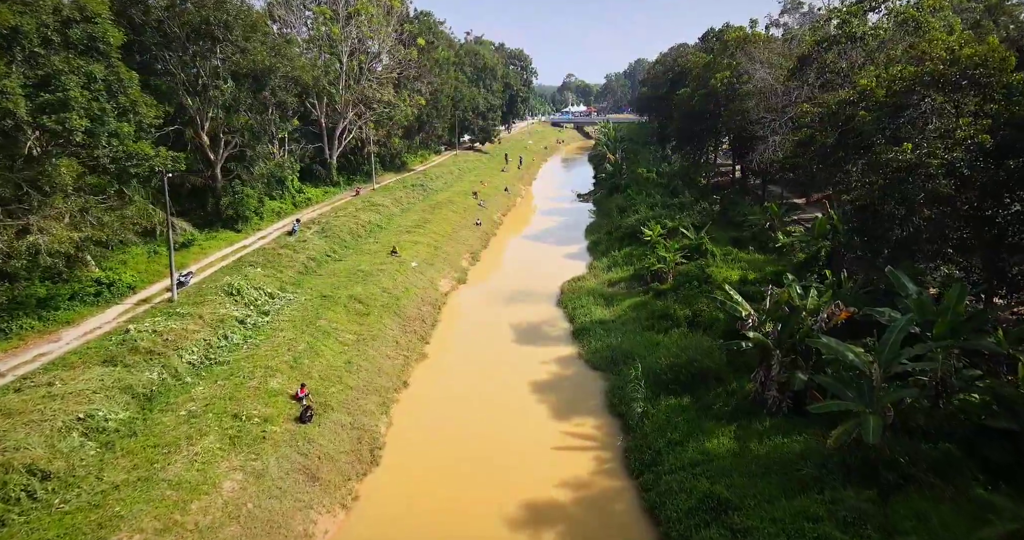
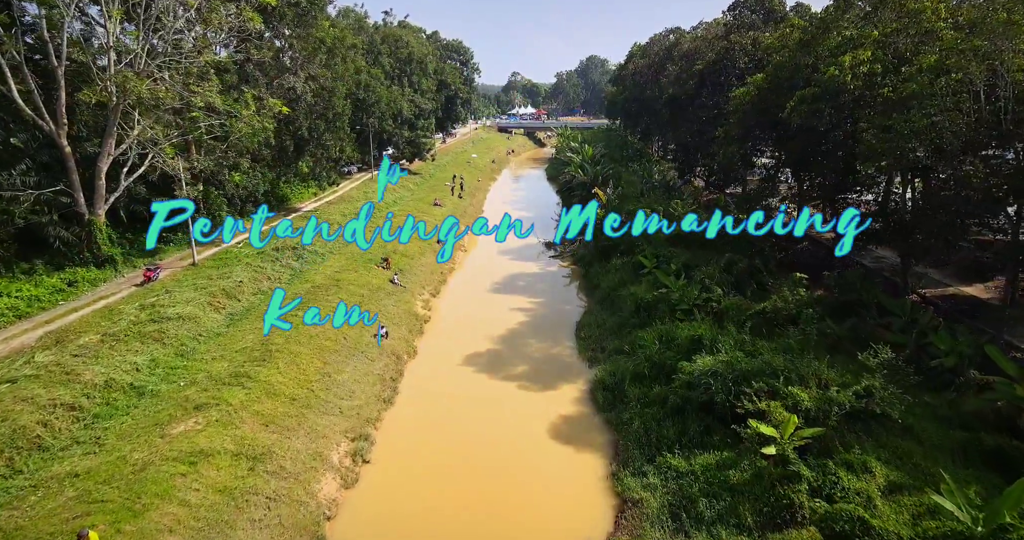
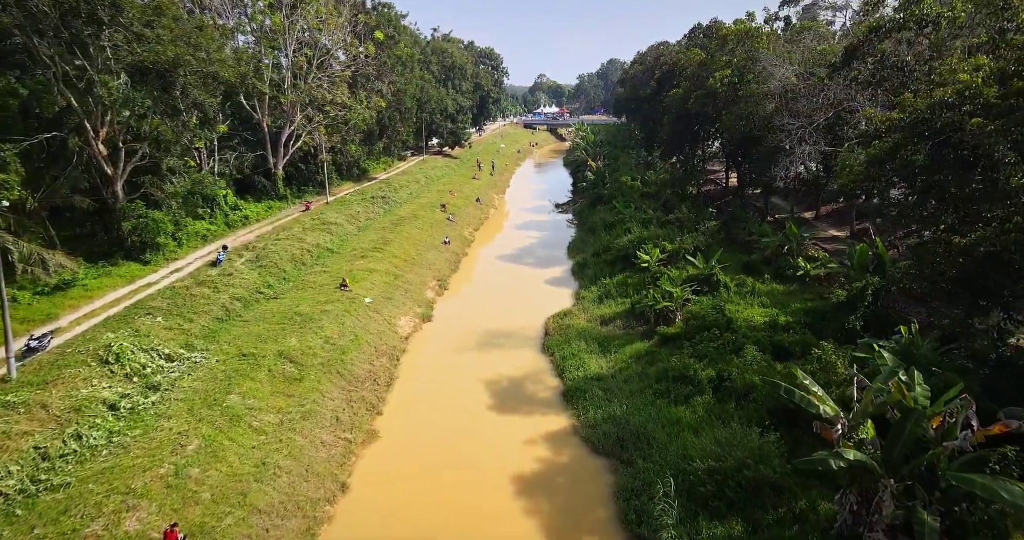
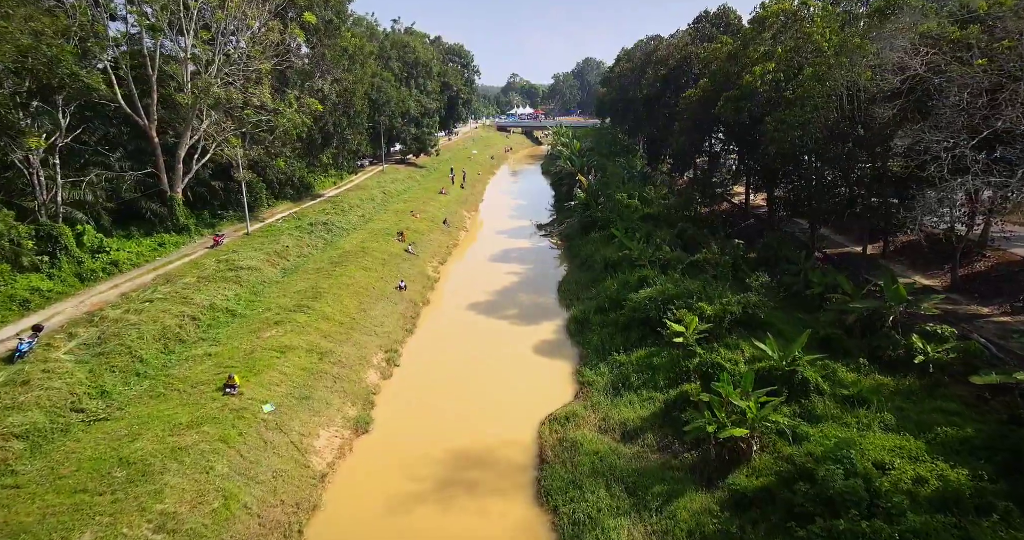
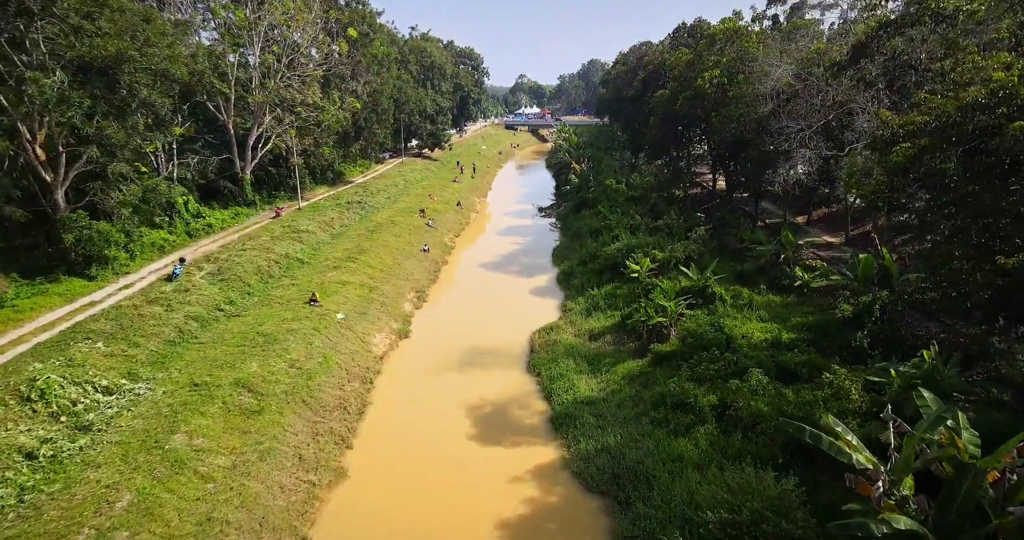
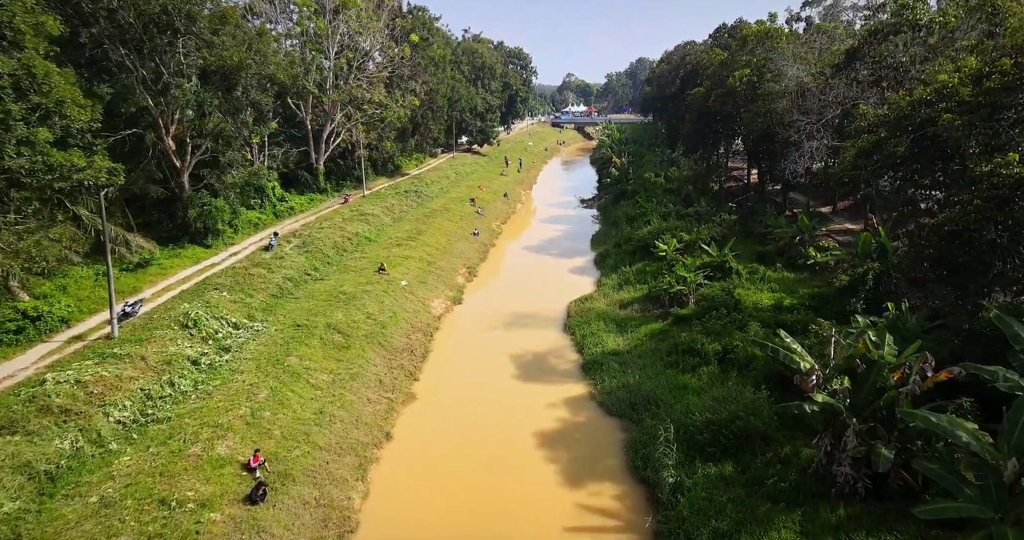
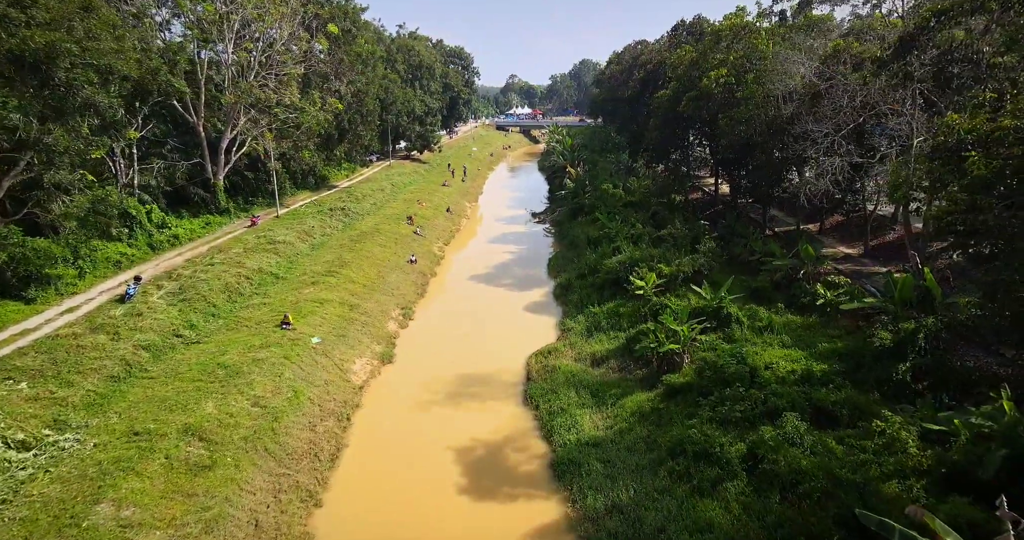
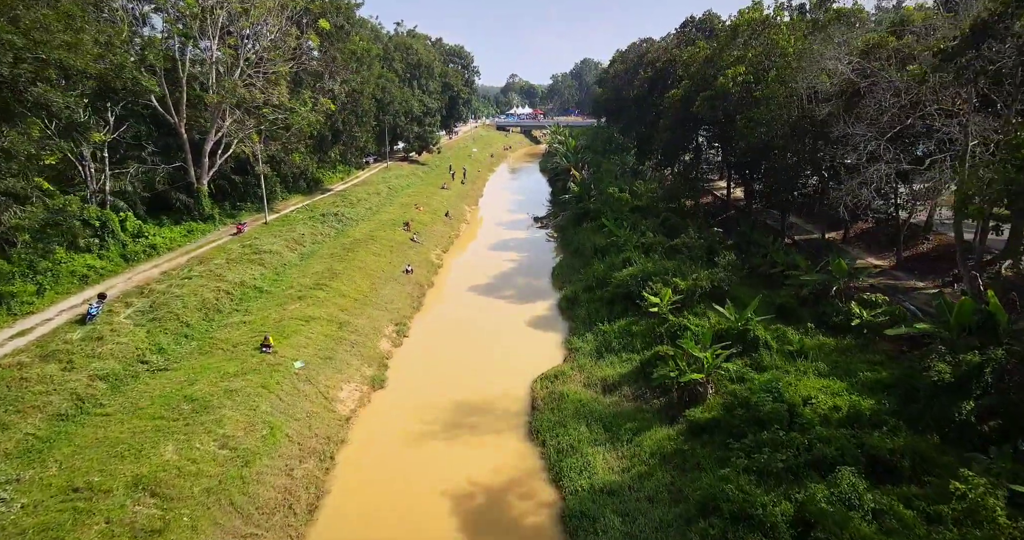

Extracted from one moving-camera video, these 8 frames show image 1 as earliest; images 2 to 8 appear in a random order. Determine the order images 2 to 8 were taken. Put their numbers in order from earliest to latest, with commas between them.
6, 3, 5, 7, 8, 4, 2
